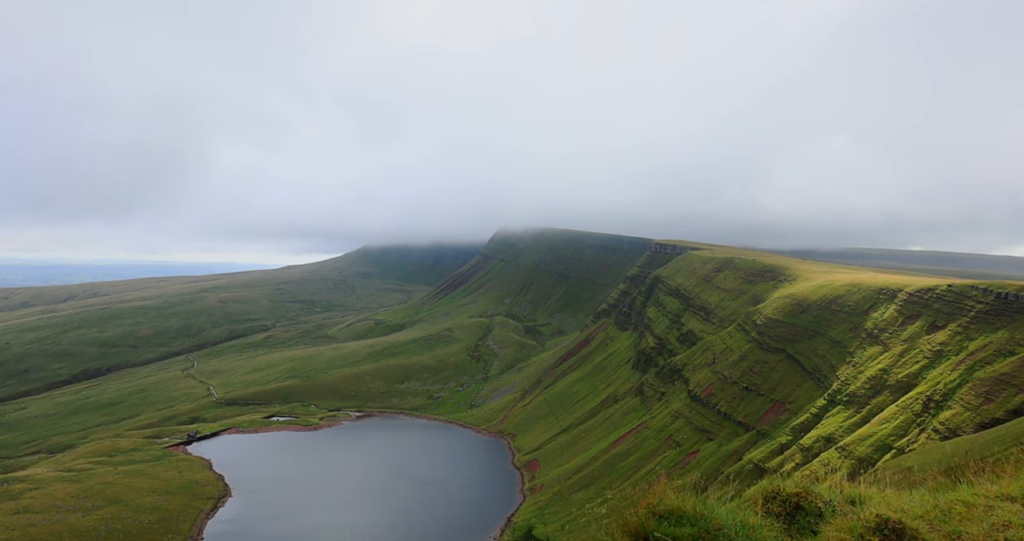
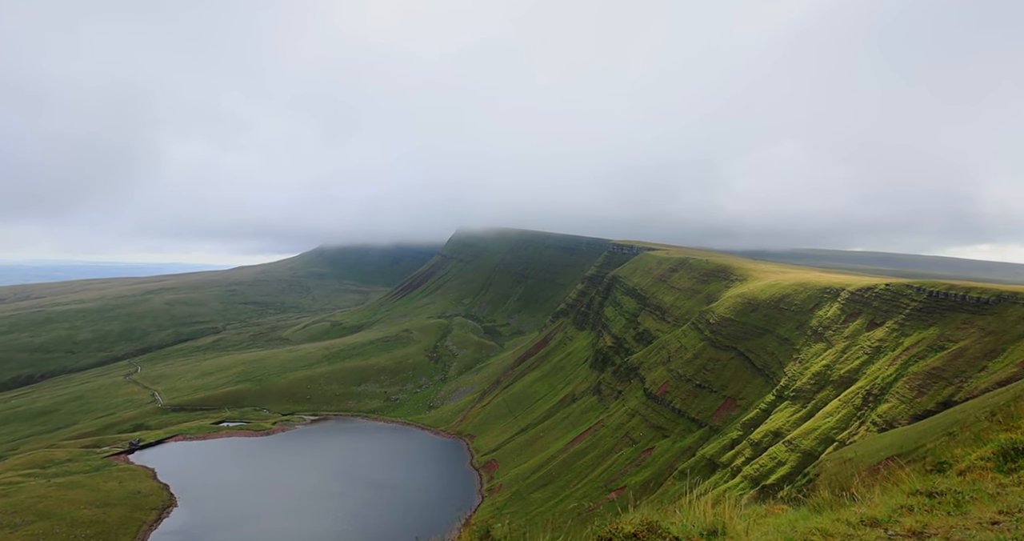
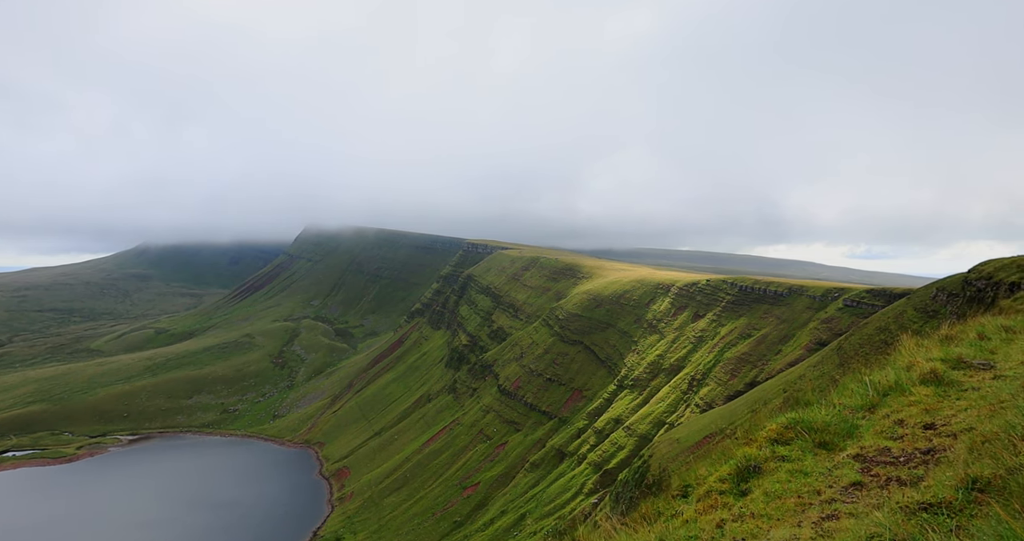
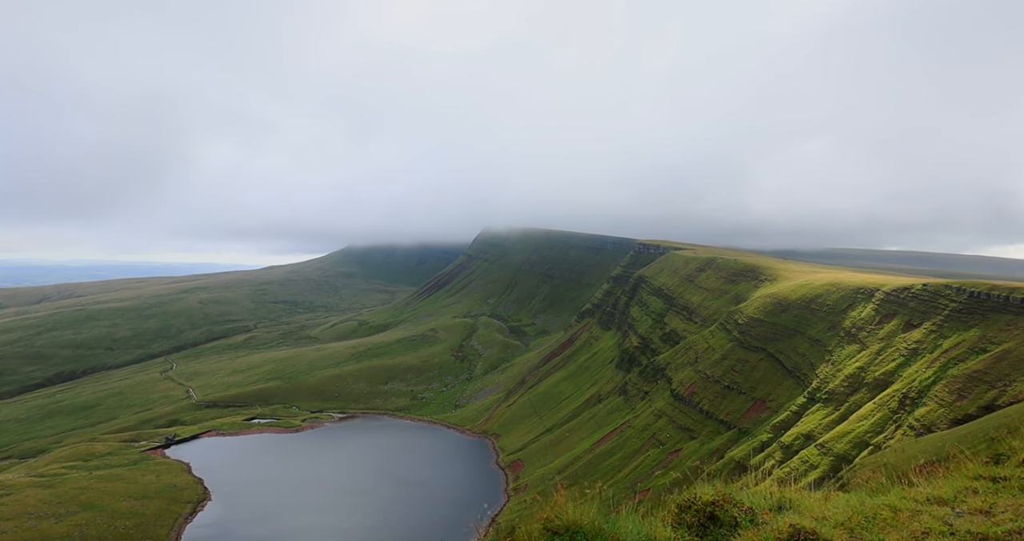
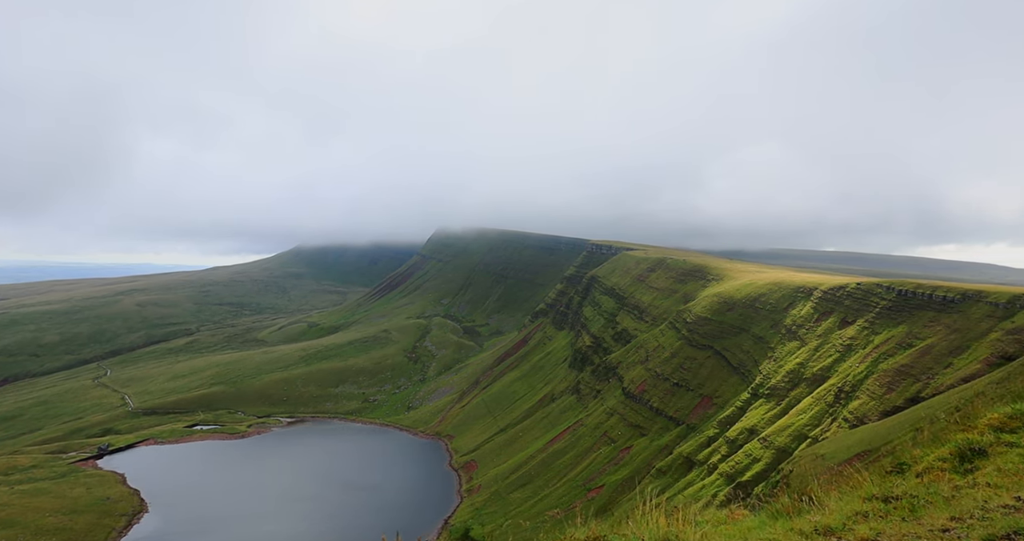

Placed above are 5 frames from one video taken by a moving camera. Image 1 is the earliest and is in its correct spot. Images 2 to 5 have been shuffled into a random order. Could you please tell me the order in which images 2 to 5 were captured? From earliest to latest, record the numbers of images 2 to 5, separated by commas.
4, 2, 5, 3
